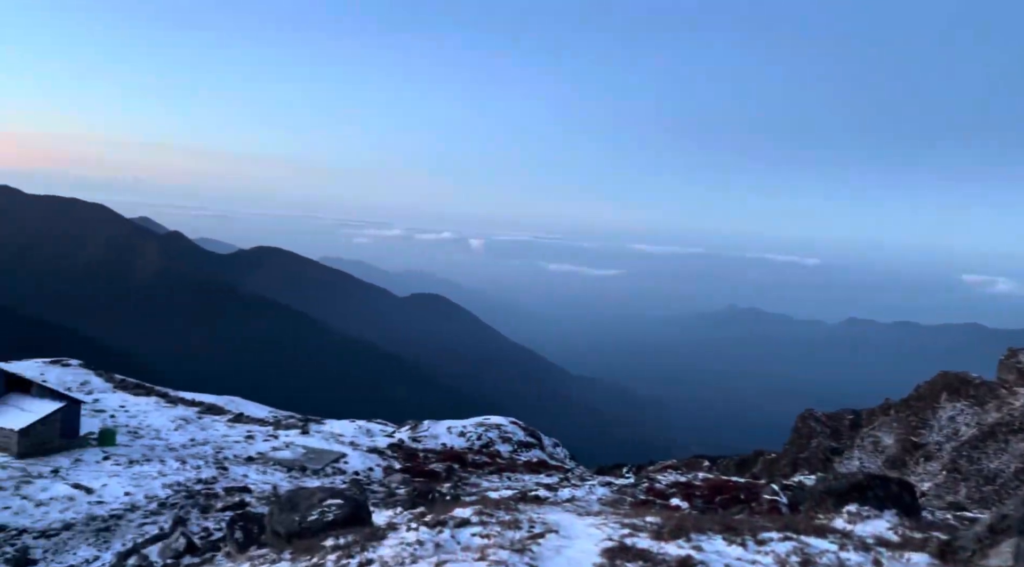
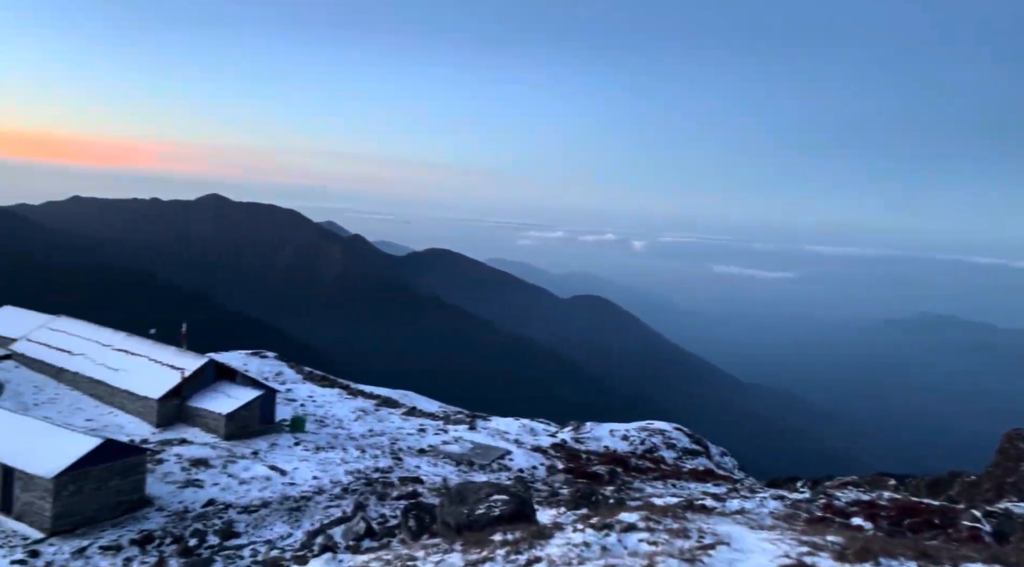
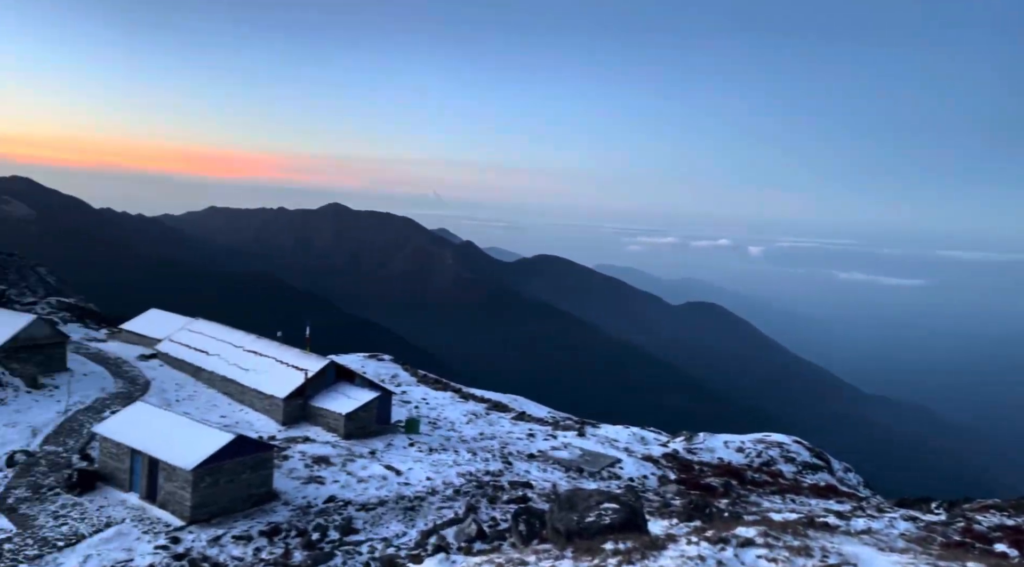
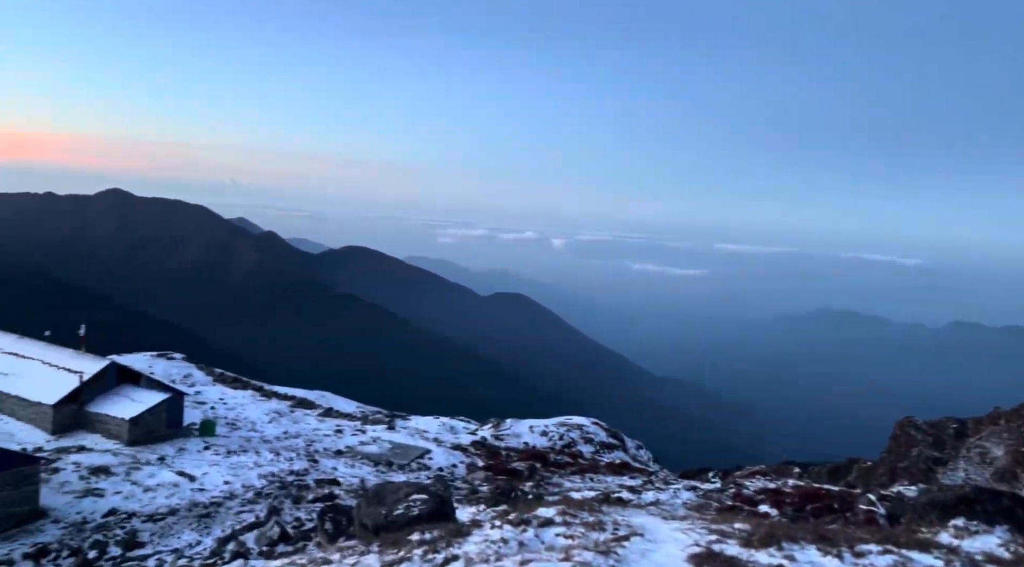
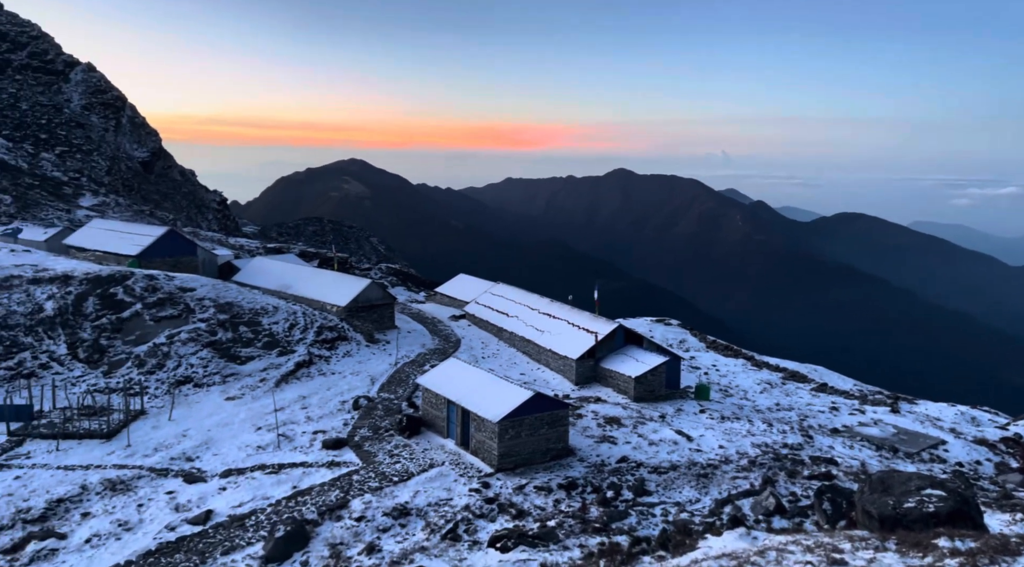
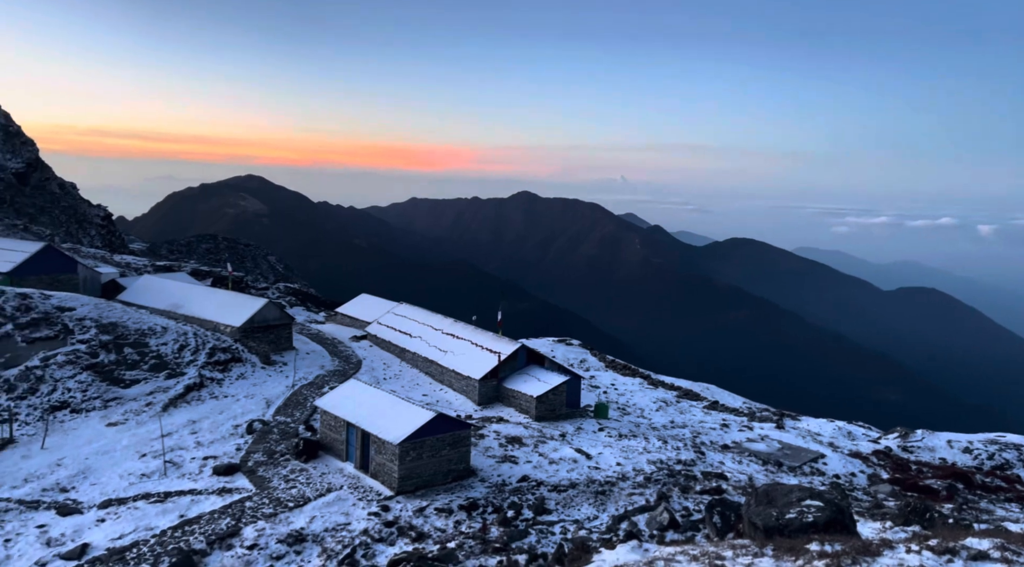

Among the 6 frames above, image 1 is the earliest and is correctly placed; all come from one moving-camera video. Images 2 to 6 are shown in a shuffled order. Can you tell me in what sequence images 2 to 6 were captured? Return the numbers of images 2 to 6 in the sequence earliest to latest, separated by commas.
4, 2, 3, 6, 5
